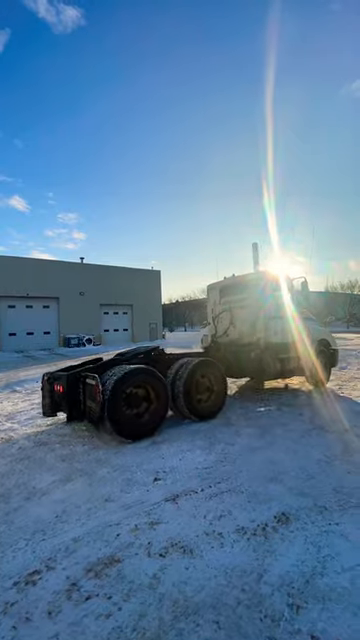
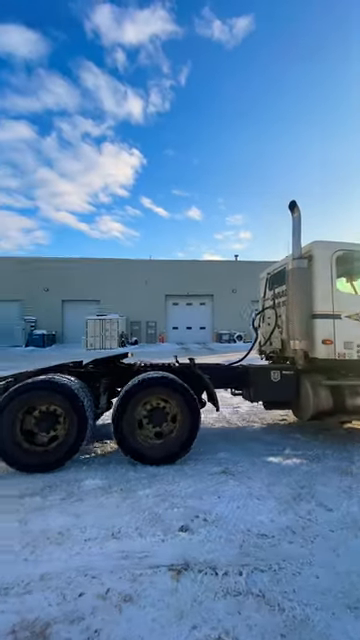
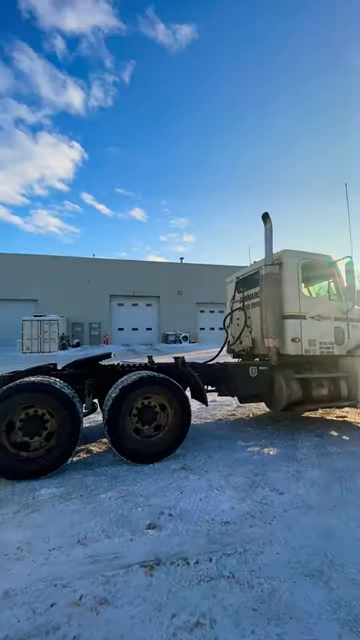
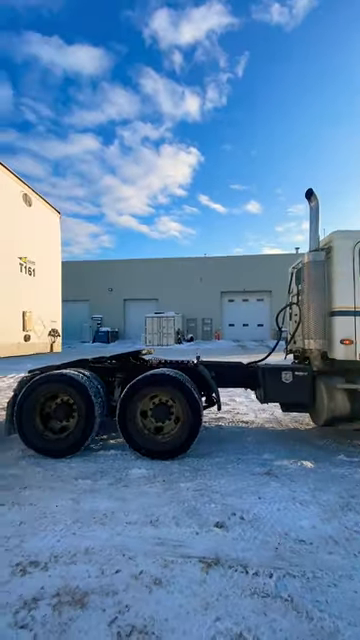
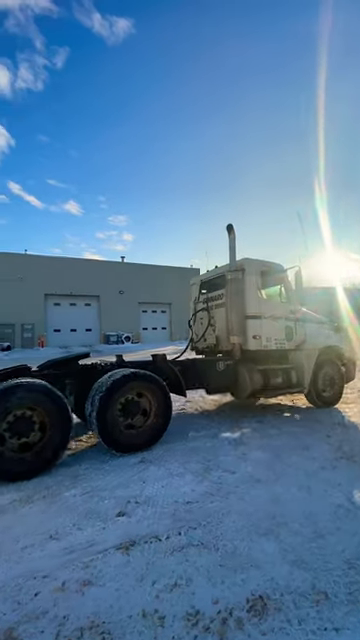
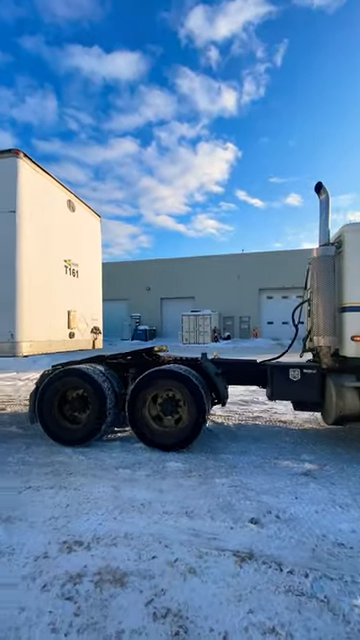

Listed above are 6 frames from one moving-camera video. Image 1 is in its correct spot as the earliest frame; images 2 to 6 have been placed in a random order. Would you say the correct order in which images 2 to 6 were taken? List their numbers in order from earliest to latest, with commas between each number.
5, 3, 2, 4, 6
